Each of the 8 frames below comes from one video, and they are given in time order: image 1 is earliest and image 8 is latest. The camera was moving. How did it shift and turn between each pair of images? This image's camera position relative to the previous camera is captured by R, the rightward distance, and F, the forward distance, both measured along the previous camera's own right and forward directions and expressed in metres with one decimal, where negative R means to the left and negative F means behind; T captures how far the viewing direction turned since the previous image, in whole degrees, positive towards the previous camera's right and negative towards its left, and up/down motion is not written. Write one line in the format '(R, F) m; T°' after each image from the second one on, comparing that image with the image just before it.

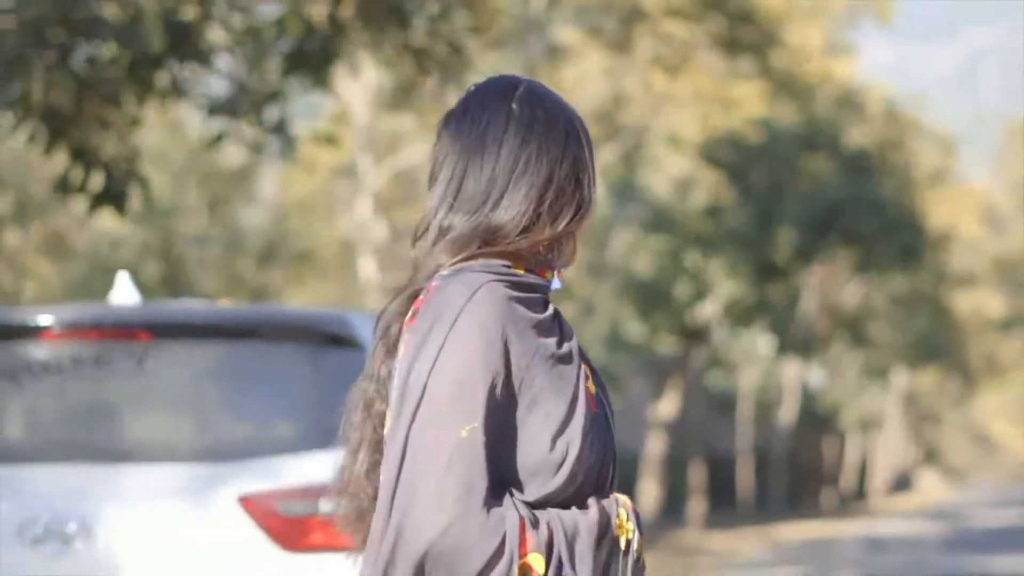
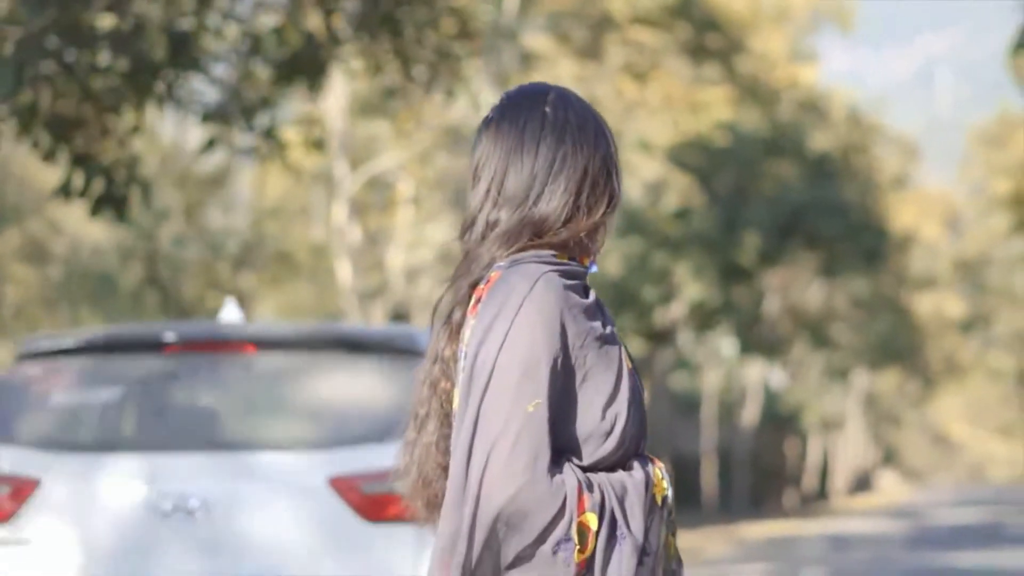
(-0.1, -0.4) m; +1°
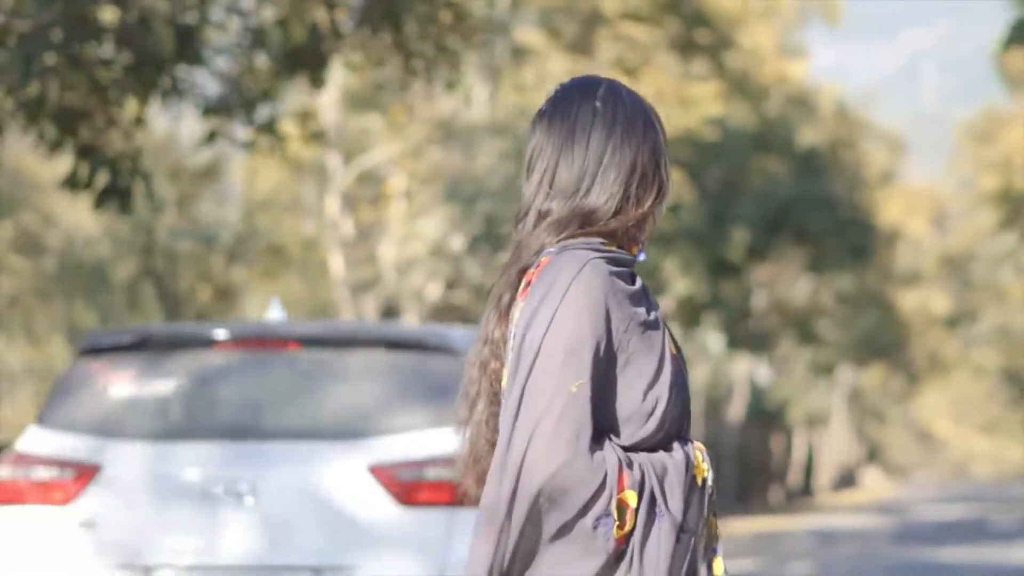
(-0.1, -0.1) m; +1°
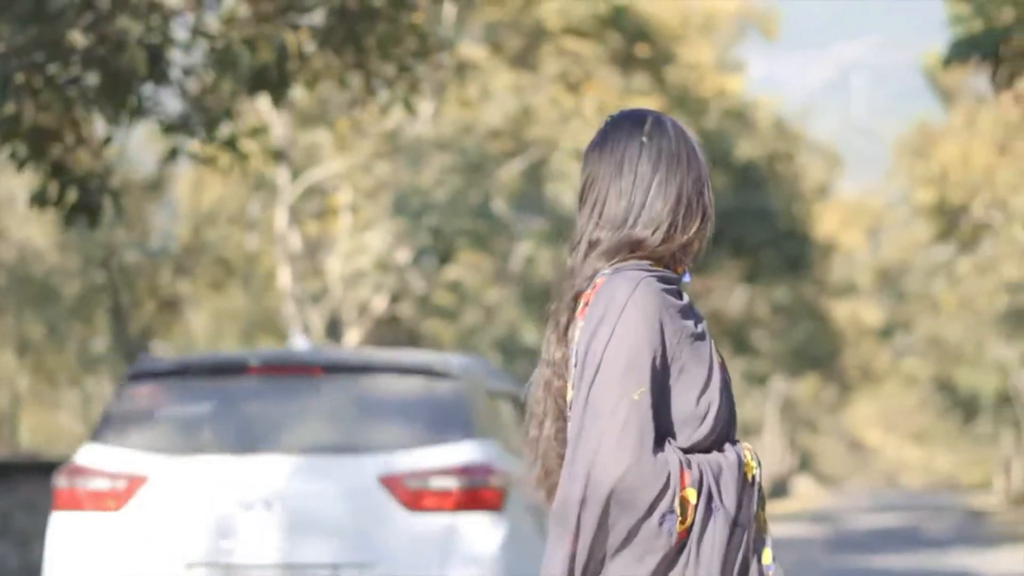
(-0.2, -0.3) m; +2°
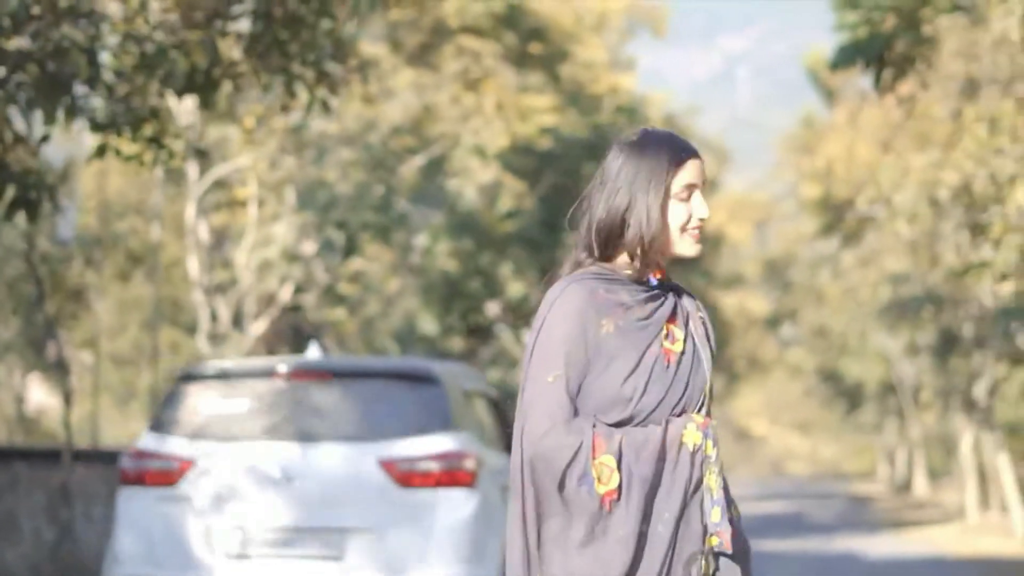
(-0.2, -0.6) m; +4°
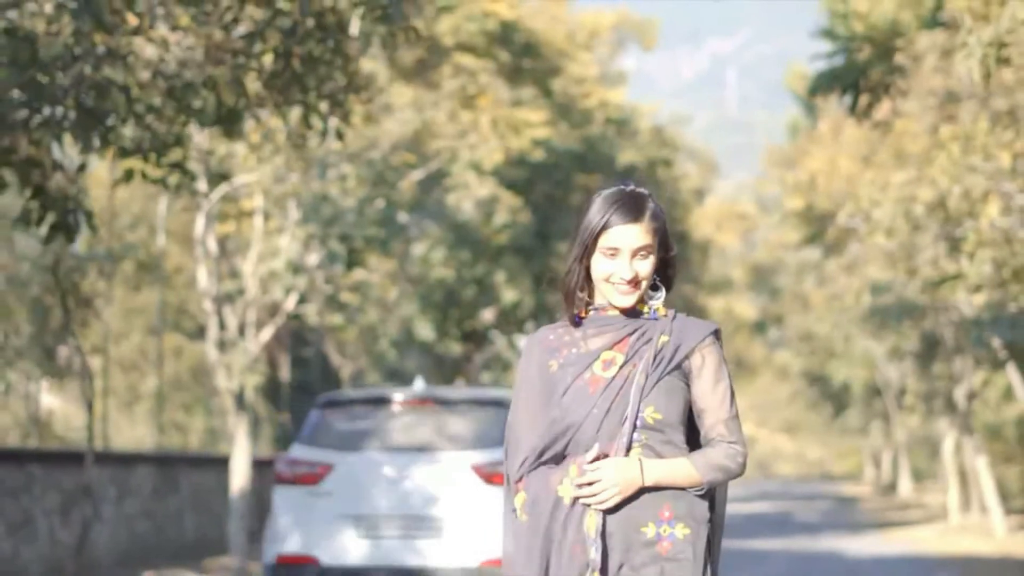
(-0.1, -0.9) m; 0°
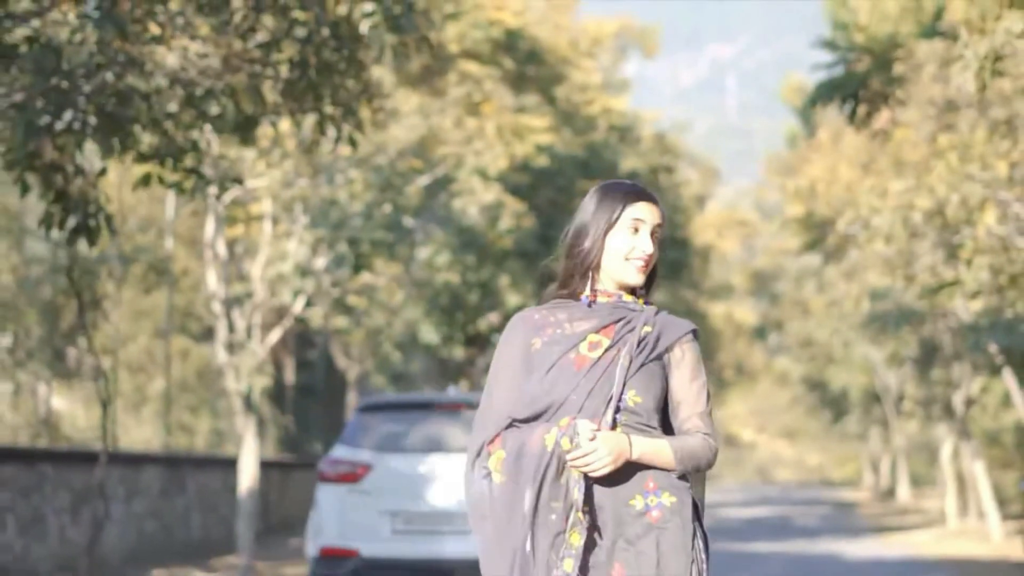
(-0.1, -0.3) m; 0°
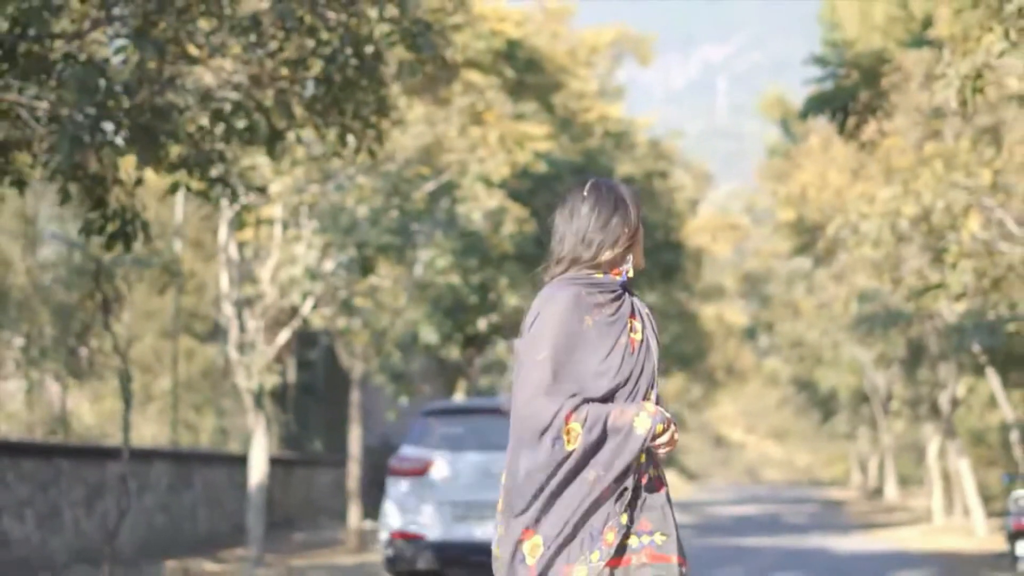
(-0.1, -0.8) m; 0°
